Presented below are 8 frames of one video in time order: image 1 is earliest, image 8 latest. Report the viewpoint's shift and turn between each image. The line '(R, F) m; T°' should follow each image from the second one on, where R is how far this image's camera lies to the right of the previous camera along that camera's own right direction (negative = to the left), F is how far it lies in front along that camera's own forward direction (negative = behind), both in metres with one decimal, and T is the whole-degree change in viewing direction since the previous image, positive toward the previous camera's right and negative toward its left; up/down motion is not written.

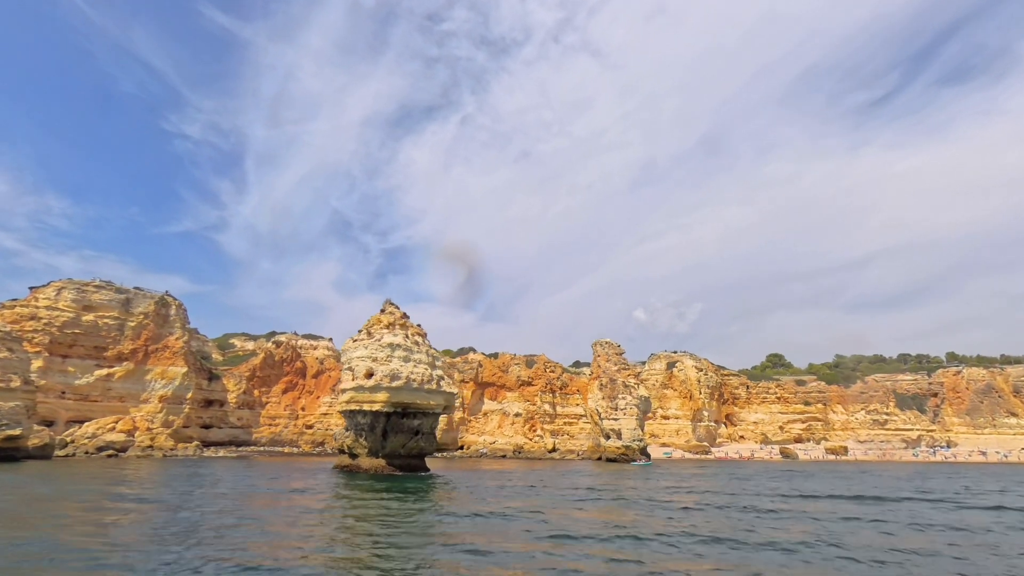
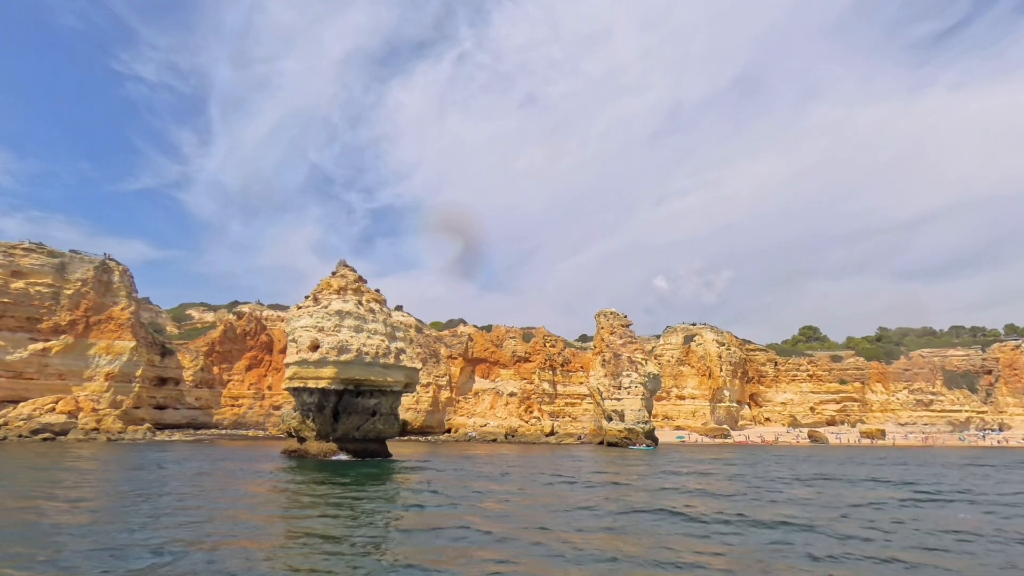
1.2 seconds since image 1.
(+2.9, +5.9) m; -3°
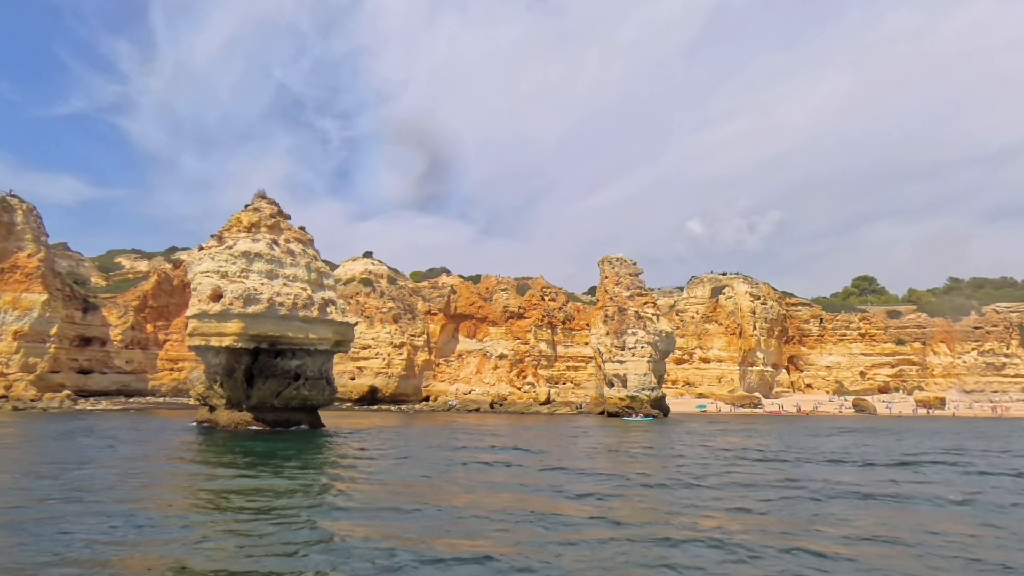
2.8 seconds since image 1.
(+3.1, +7.7) m; -3°
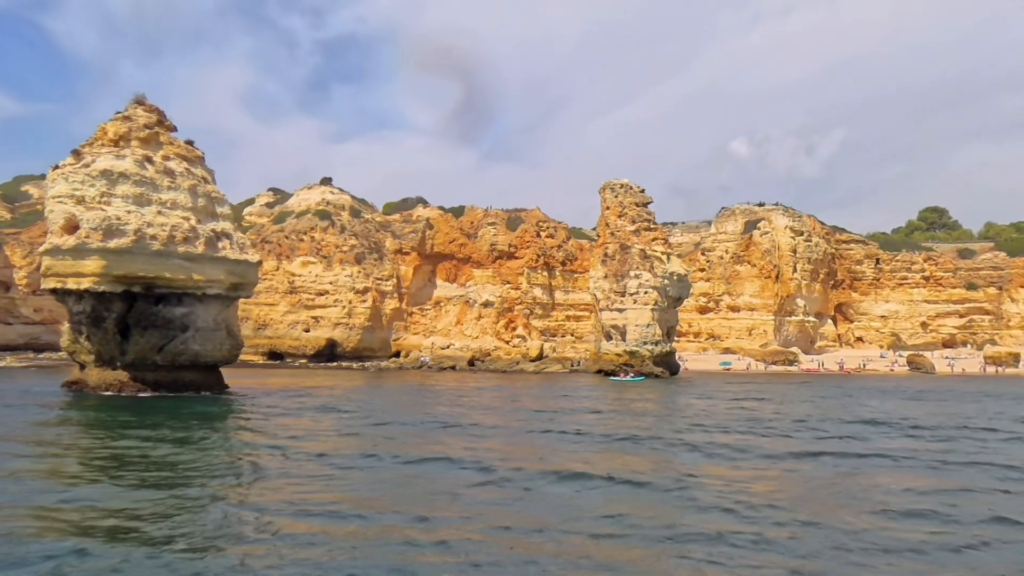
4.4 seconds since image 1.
(+2.5, +7.0) m; -3°
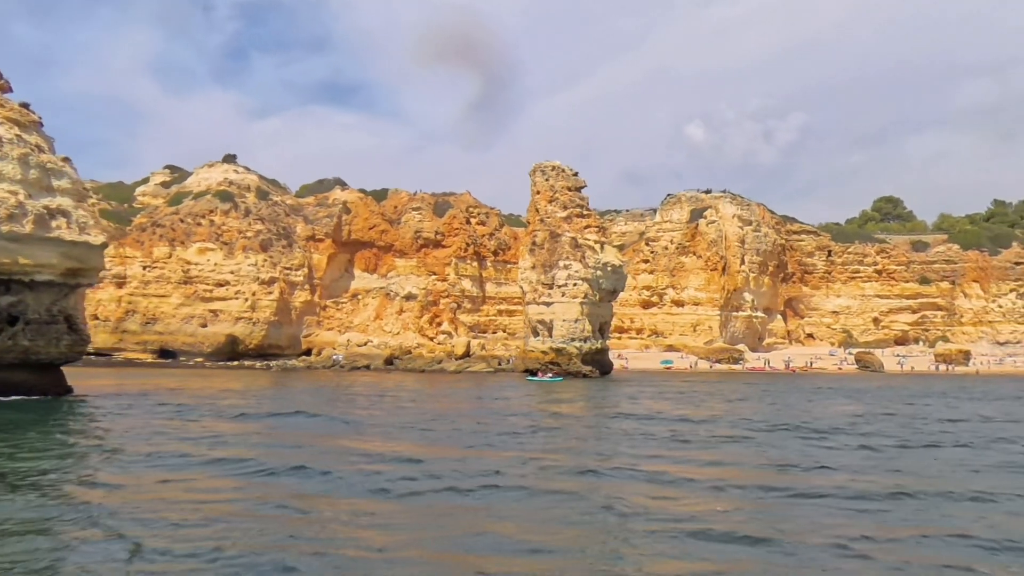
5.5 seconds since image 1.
(+1.7, +3.0) m; +3°
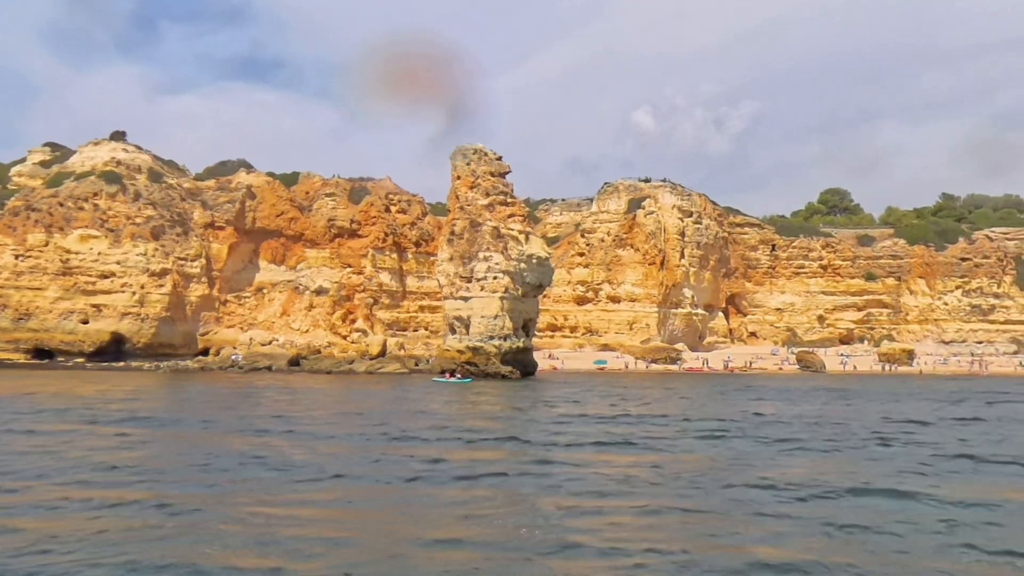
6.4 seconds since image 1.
(+1.7, +2.4) m; +3°
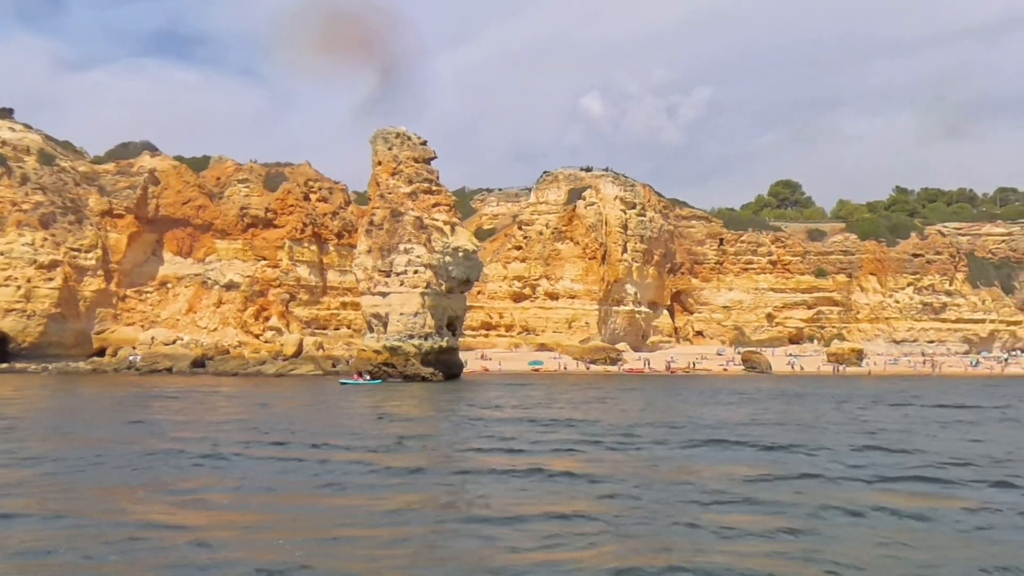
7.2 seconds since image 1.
(+1.6, +2.0) m; +2°
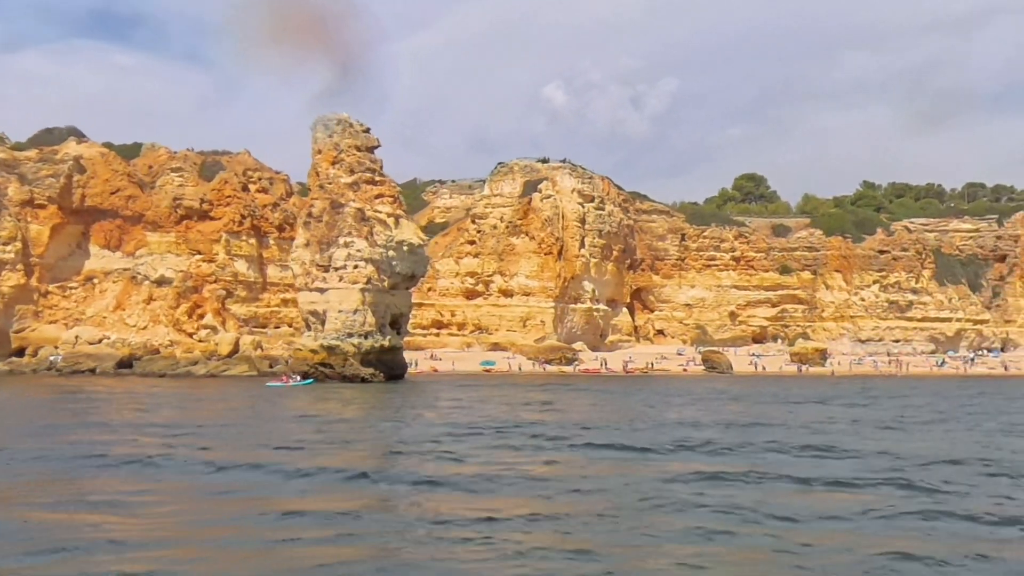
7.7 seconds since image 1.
(+1.2, +1.3) m; +1°
